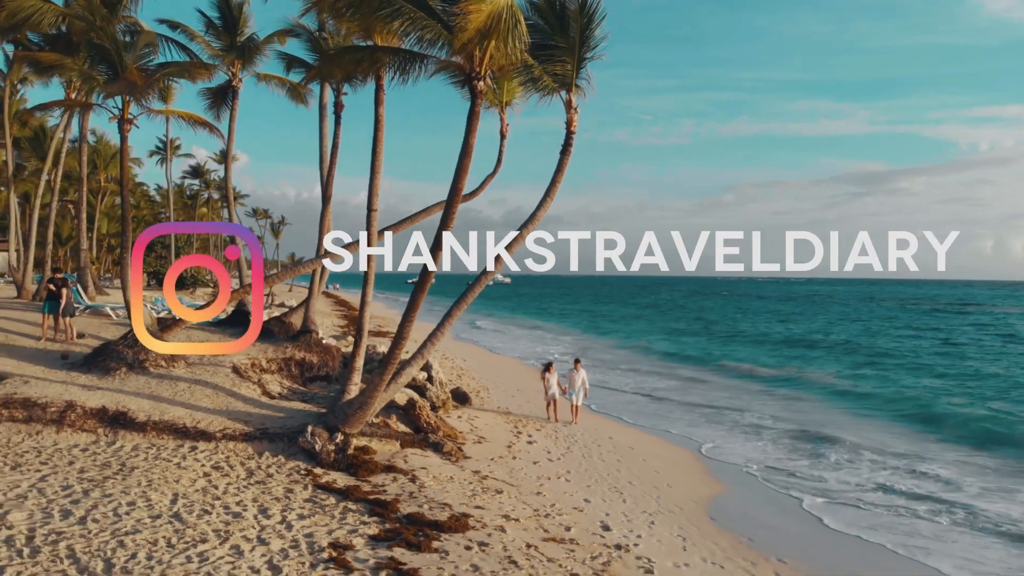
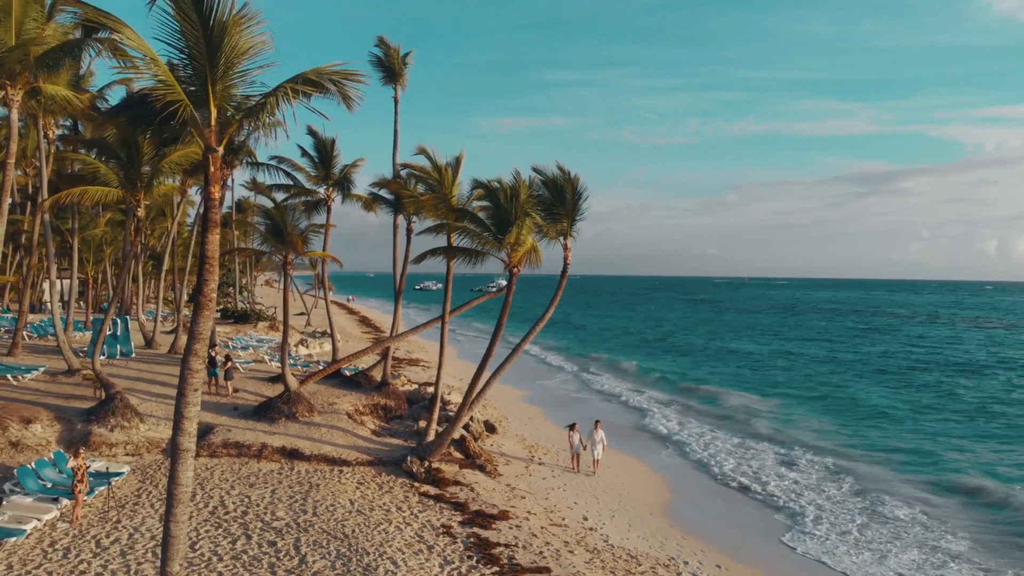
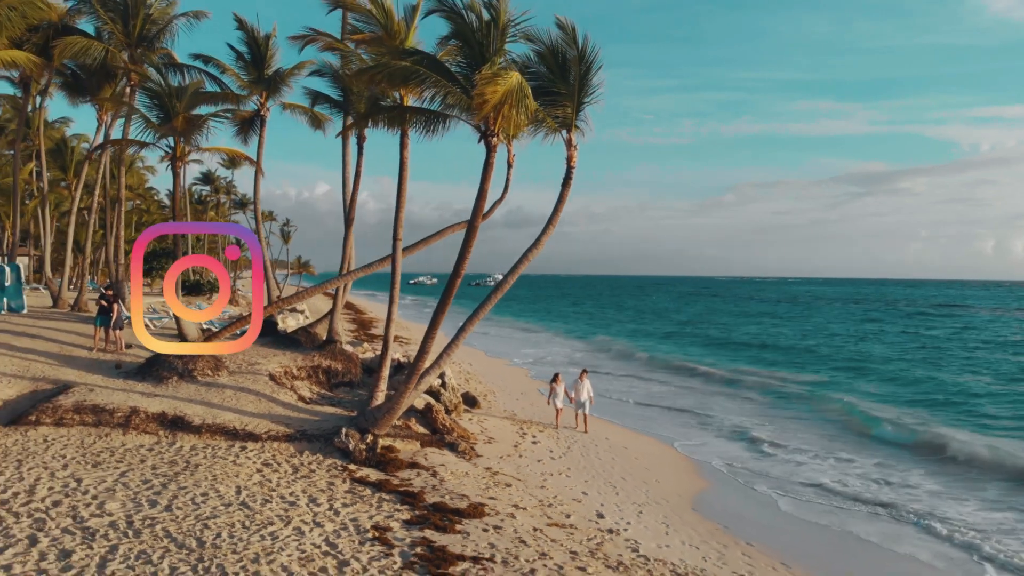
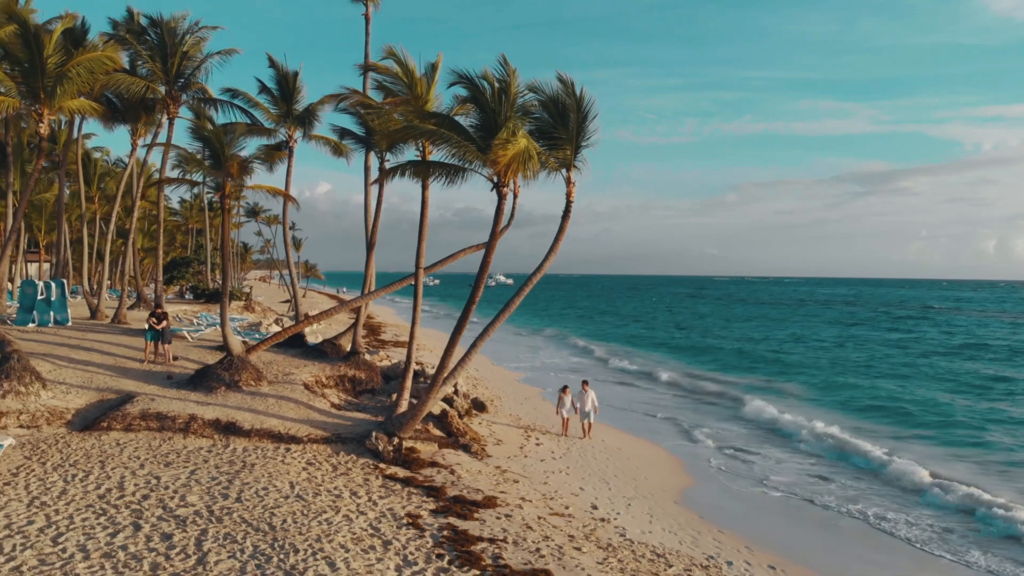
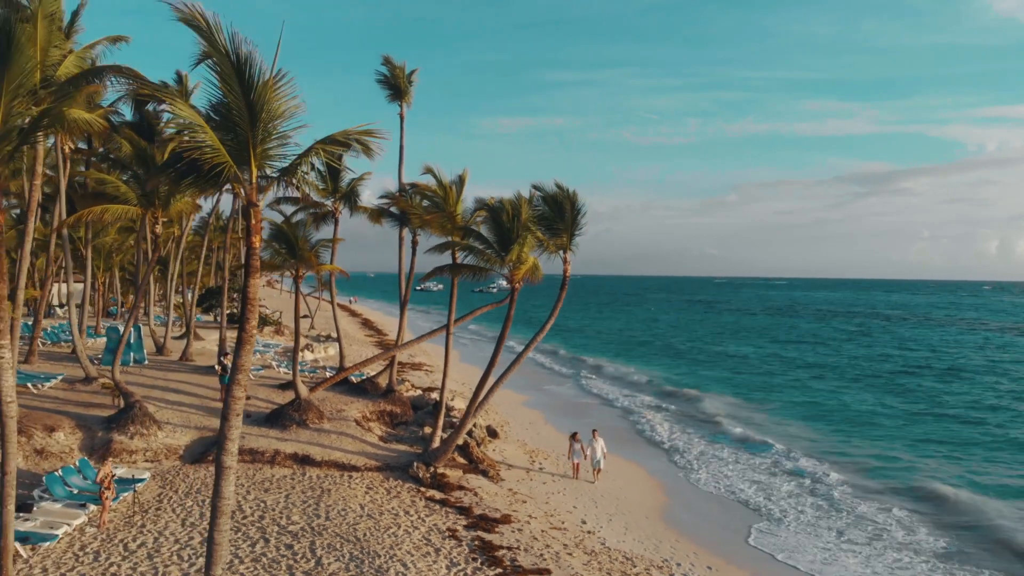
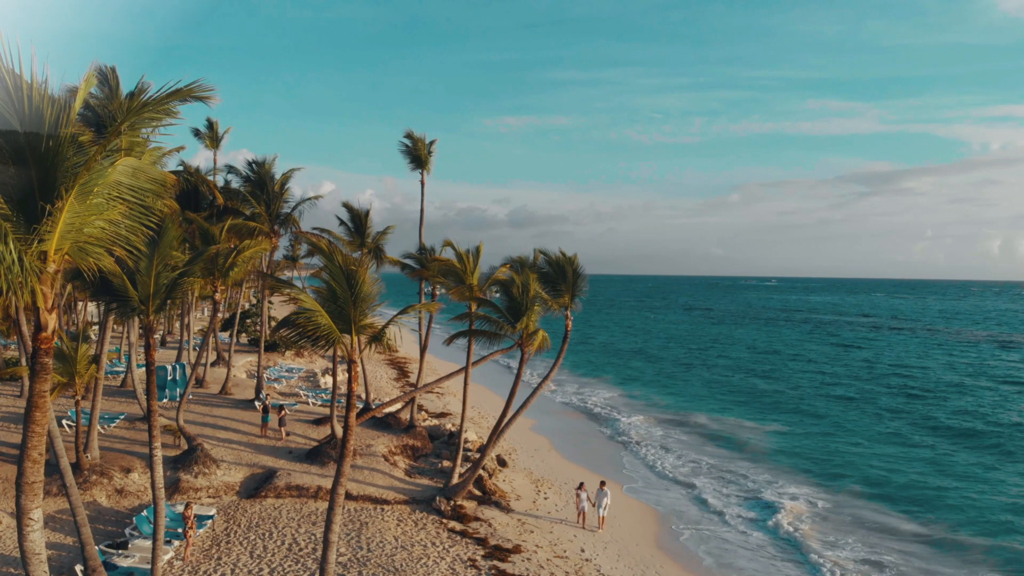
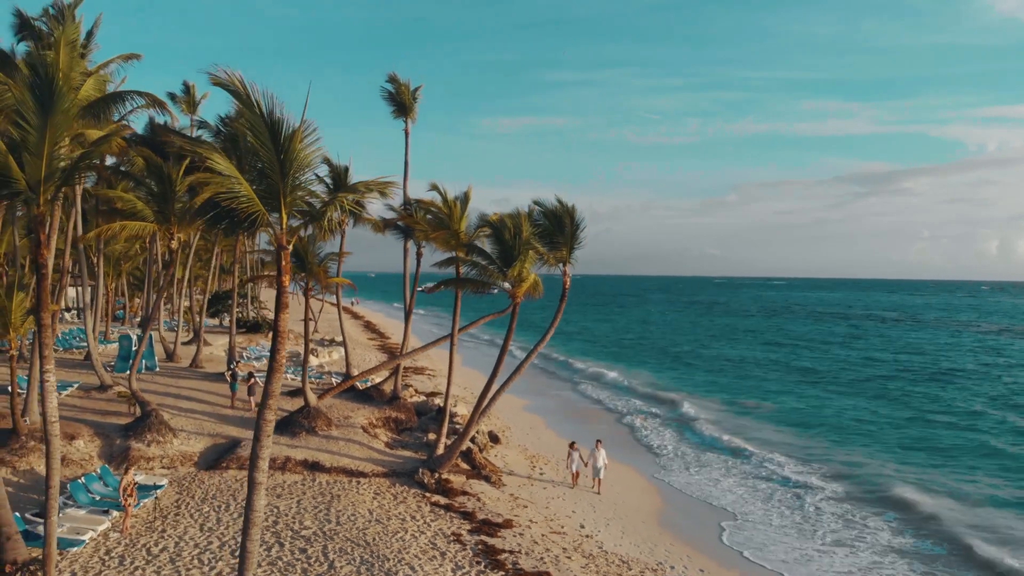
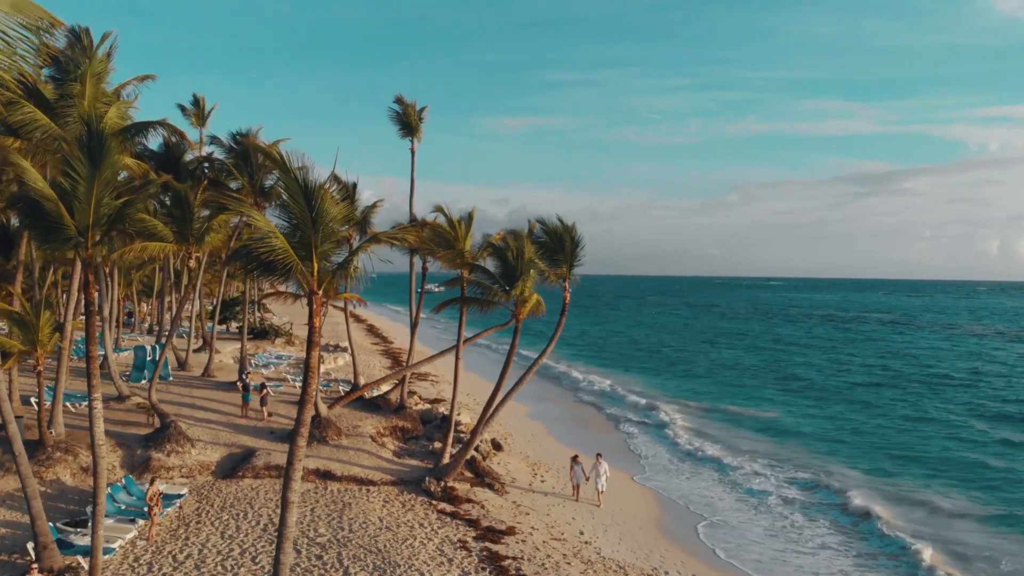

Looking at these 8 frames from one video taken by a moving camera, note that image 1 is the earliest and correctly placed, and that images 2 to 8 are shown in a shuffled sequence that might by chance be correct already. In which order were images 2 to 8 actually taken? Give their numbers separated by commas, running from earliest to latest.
3, 4, 2, 5, 7, 8, 6
